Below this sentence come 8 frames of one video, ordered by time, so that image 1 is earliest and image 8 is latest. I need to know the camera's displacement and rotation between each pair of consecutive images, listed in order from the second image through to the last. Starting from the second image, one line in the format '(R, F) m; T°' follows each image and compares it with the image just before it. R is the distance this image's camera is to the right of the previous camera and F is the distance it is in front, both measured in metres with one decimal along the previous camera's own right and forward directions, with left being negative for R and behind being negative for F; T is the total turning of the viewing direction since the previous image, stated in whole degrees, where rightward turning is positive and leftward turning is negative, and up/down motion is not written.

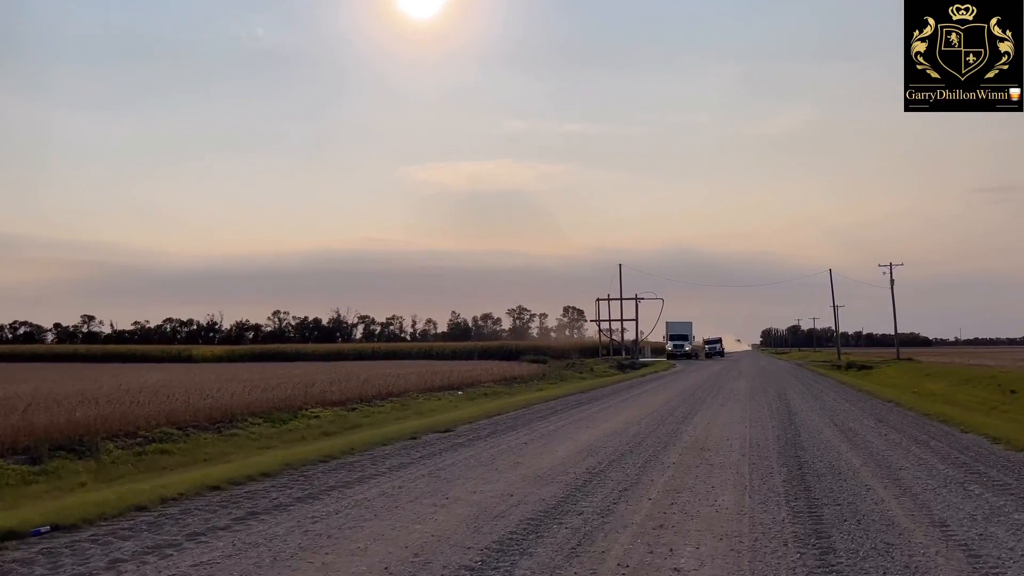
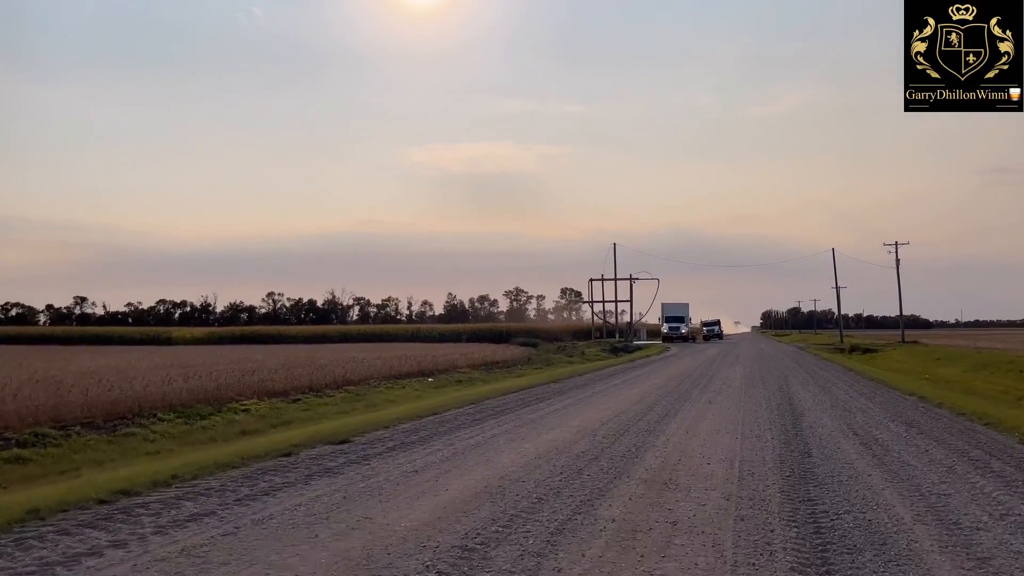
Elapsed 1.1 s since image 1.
(+1.4, +4.3) m; 0°
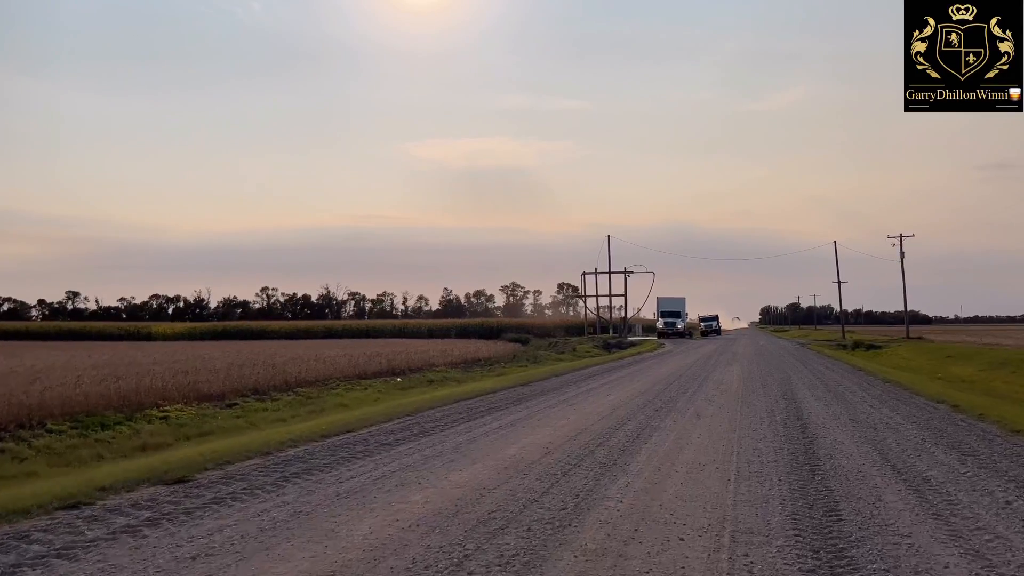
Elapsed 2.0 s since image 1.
(+1.1, +3.8) m; 0°
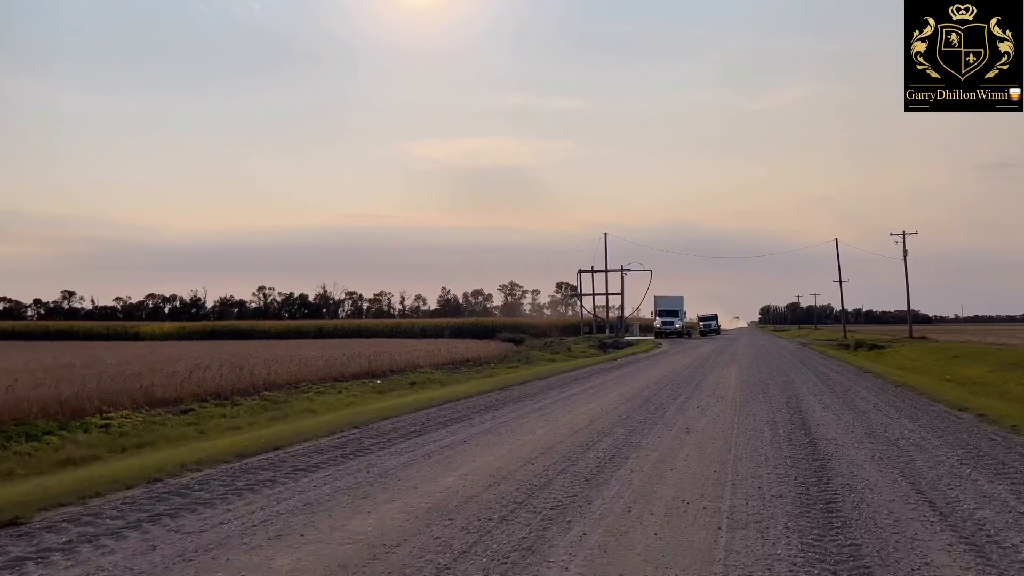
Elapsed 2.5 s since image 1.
(+0.7, +2.2) m; 0°
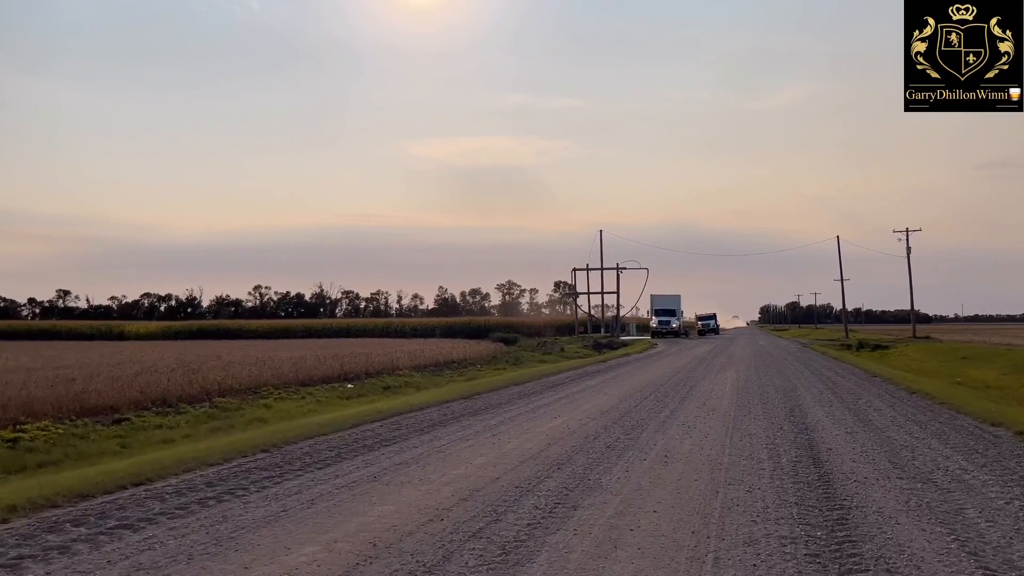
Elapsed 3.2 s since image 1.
(+0.8, +2.6) m; 0°
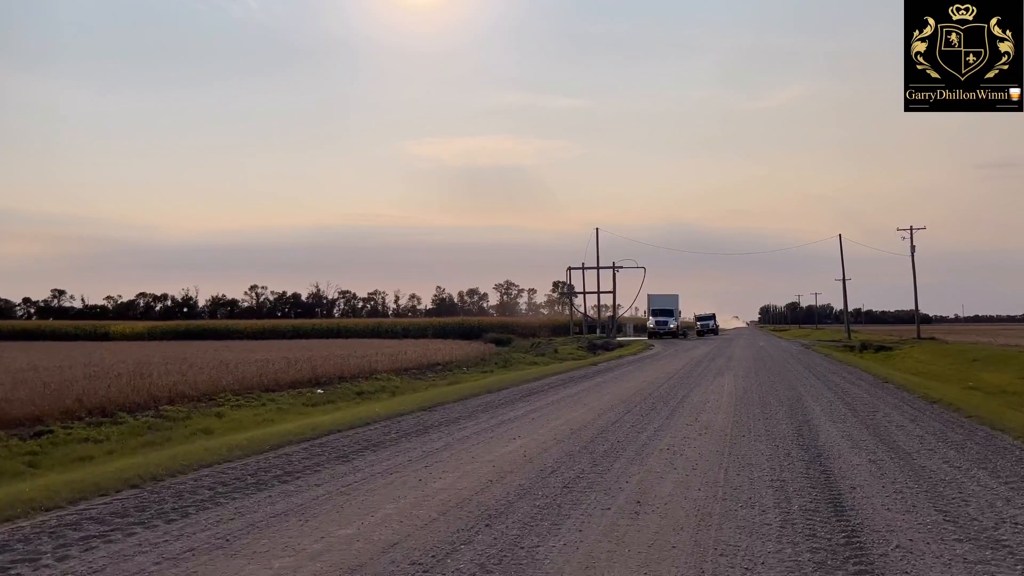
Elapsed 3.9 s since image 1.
(+0.7, +2.5) m; 0°
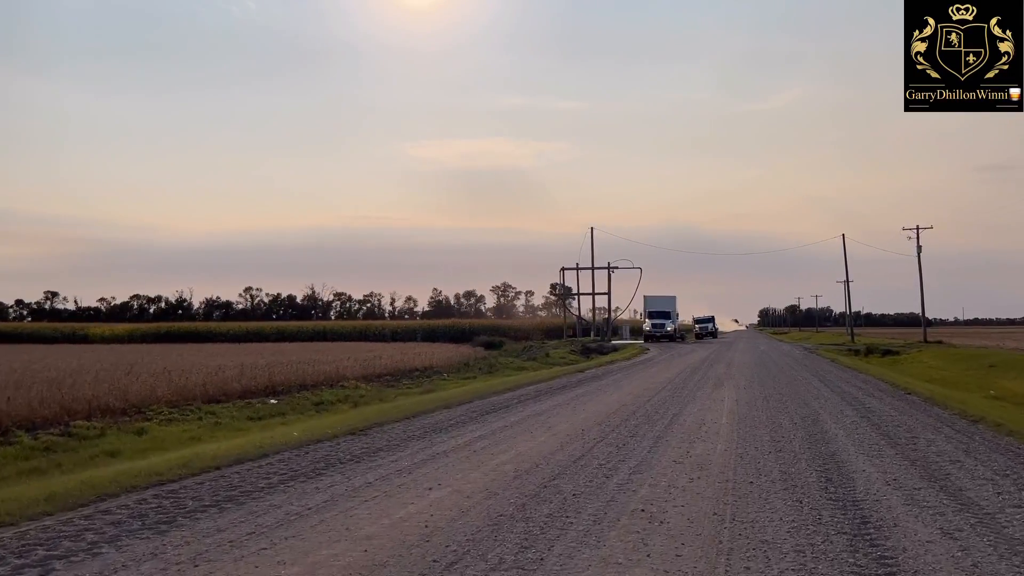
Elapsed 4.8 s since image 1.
(+0.9, +3.4) m; 0°
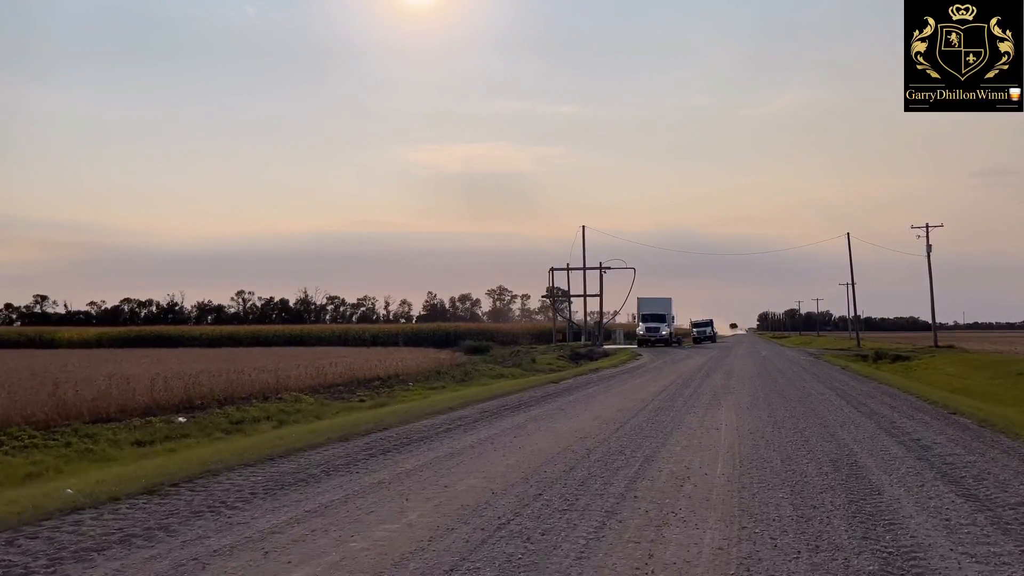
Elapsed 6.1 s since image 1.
(+1.3, +4.9) m; 0°
